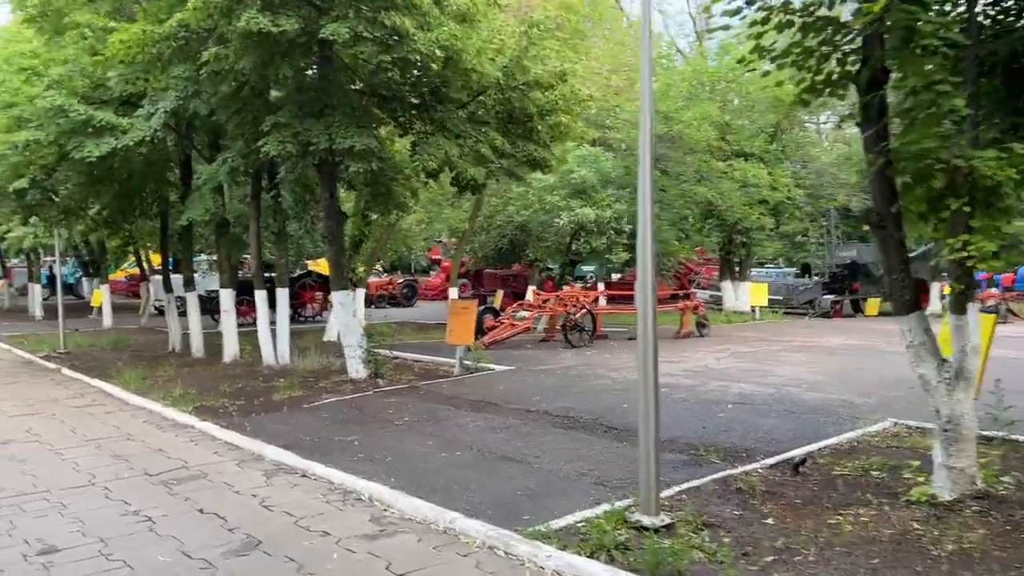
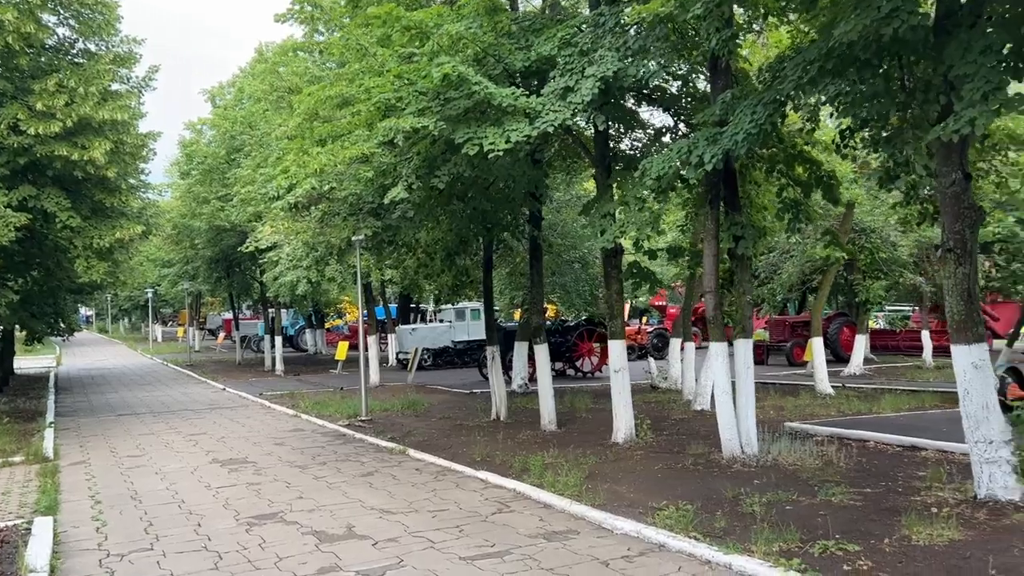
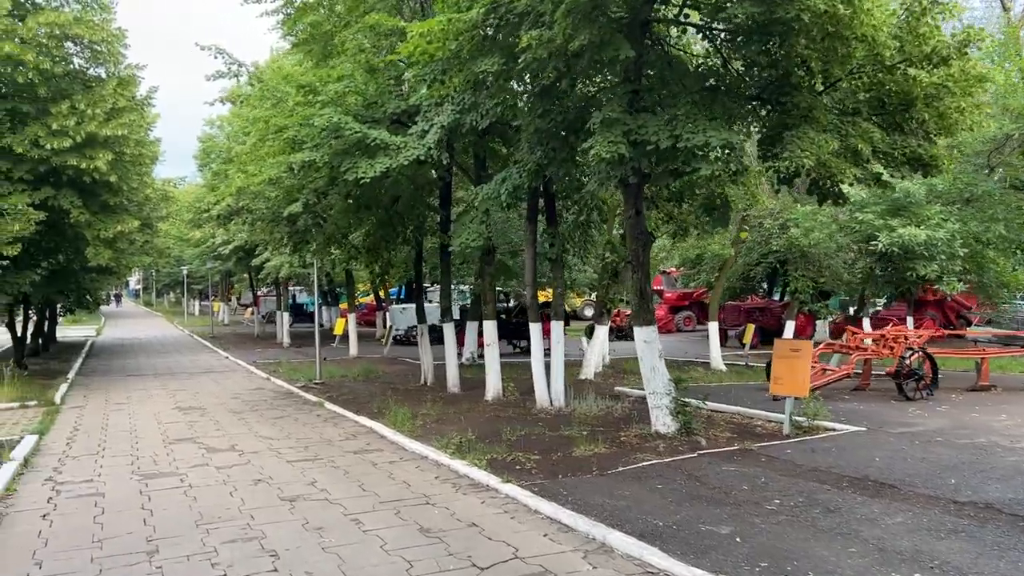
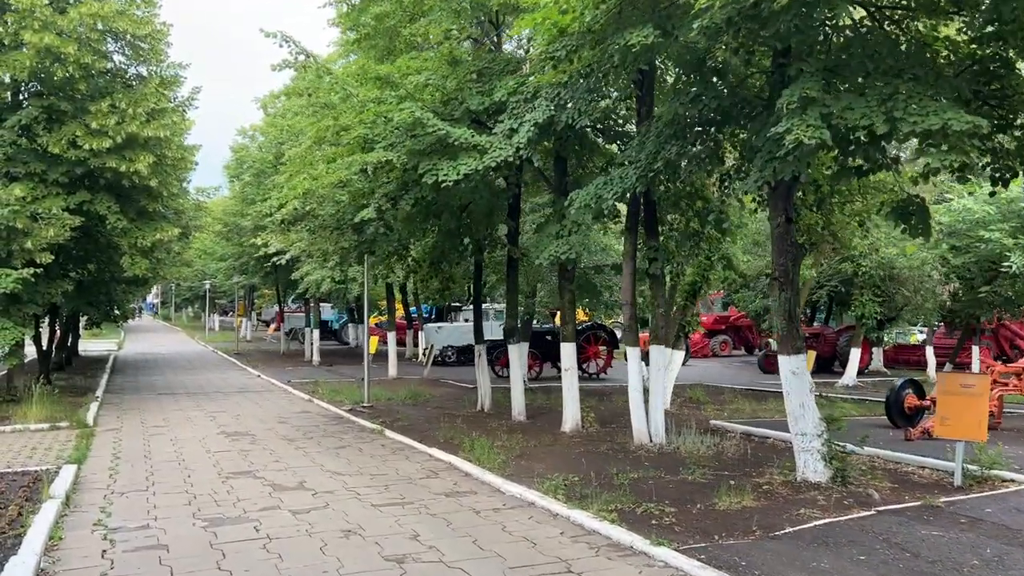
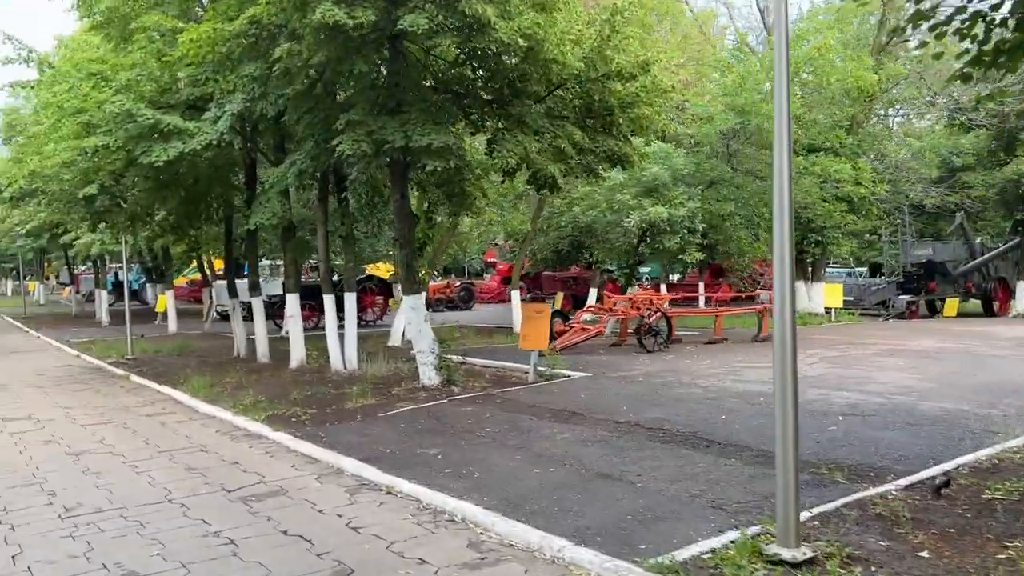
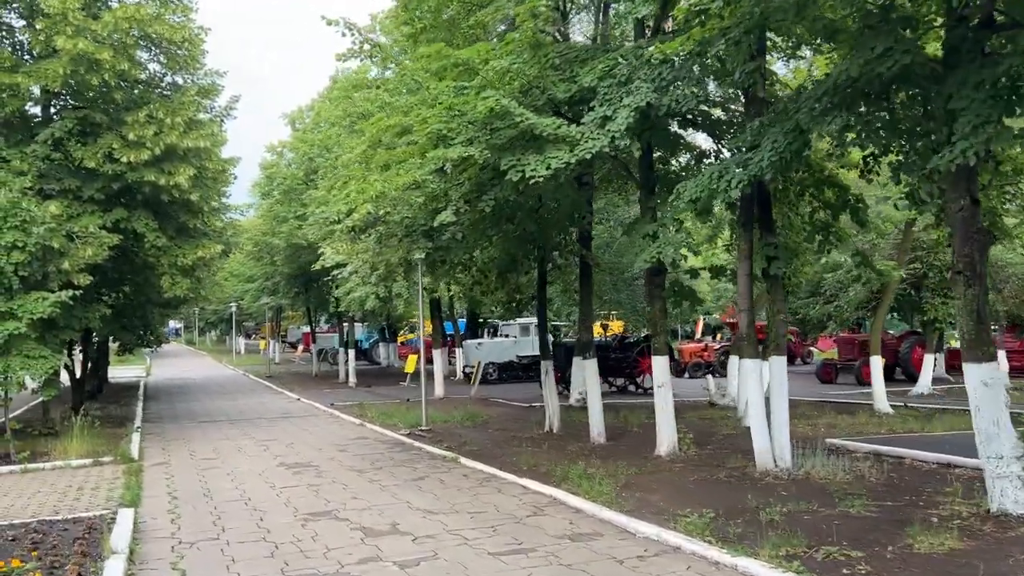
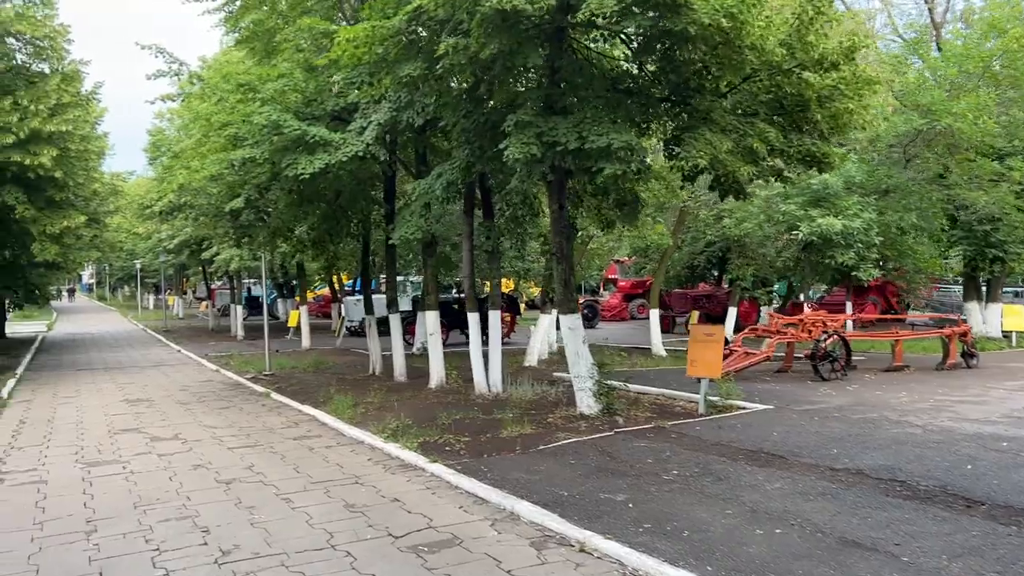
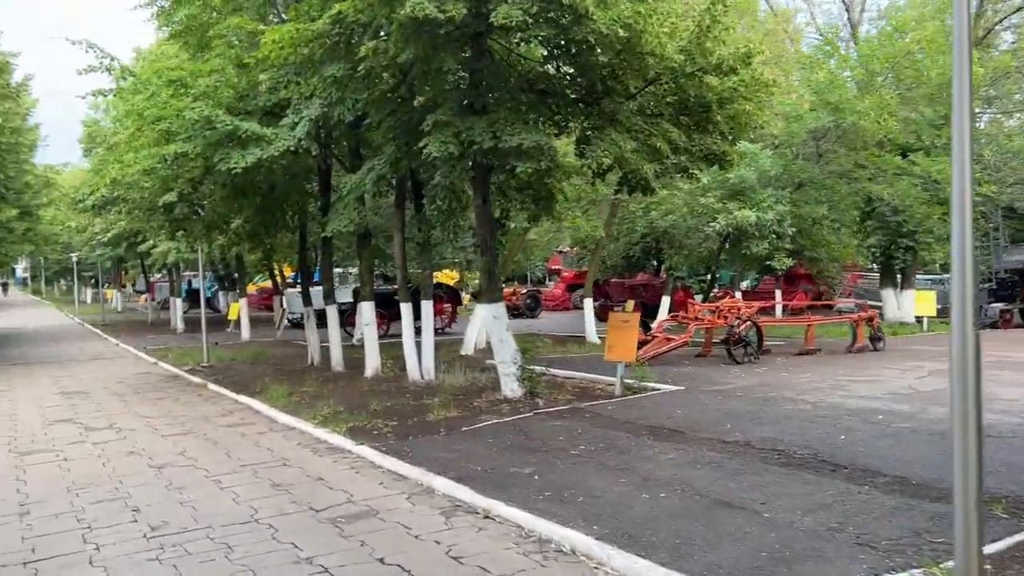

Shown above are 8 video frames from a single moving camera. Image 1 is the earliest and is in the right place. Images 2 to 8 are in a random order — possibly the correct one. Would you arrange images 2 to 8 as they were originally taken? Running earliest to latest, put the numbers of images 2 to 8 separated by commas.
5, 8, 7, 3, 4, 6, 2
